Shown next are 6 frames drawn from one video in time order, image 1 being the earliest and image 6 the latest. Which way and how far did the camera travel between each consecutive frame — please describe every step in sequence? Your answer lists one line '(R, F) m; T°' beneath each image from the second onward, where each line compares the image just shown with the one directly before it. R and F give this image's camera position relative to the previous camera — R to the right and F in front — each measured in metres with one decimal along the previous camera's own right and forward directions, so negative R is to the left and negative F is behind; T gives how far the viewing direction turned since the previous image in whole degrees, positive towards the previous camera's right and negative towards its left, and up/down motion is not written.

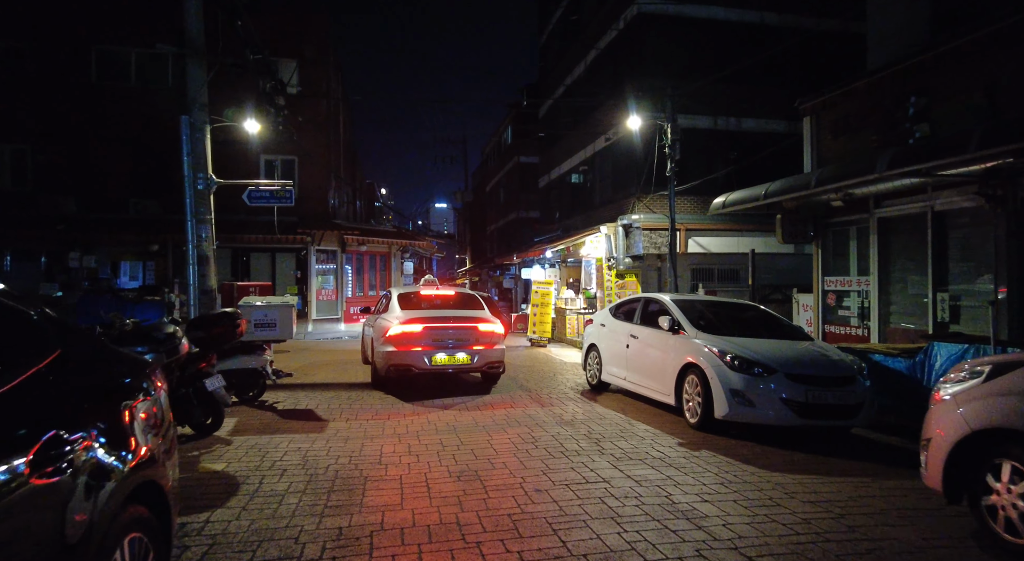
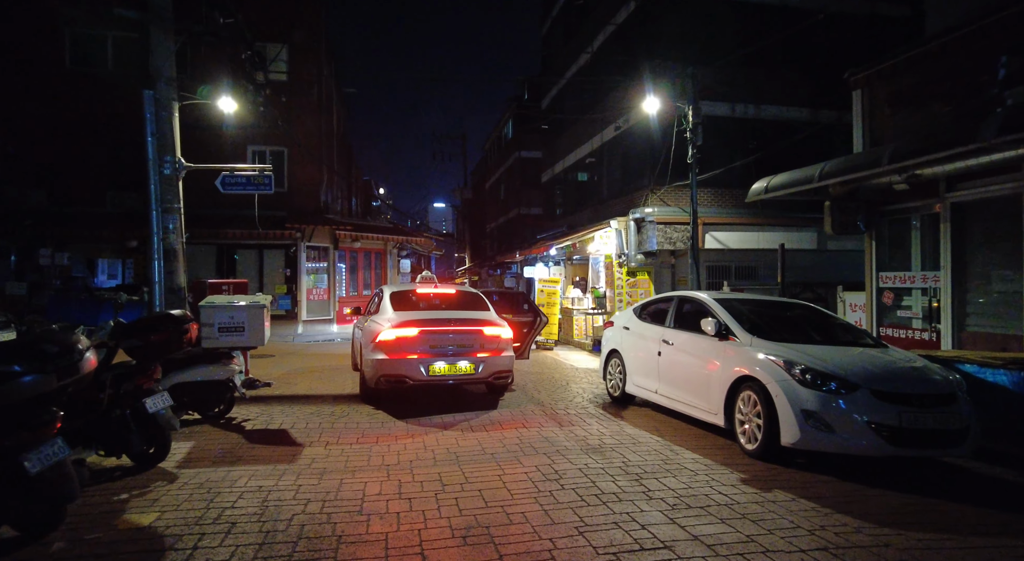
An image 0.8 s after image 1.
(-0.2, +1.3) m; 0°
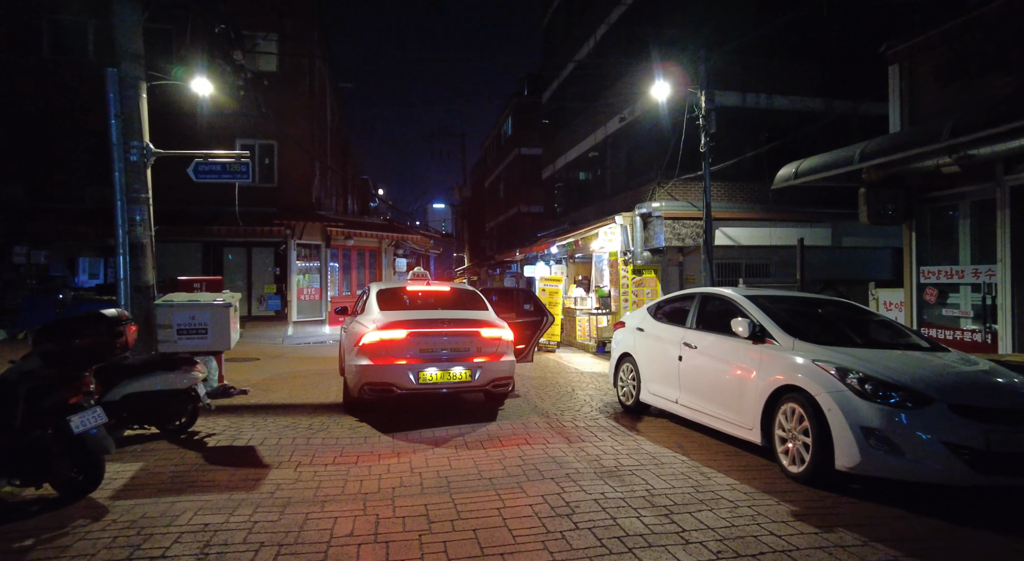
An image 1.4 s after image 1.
(0.0, +0.9) m; 0°
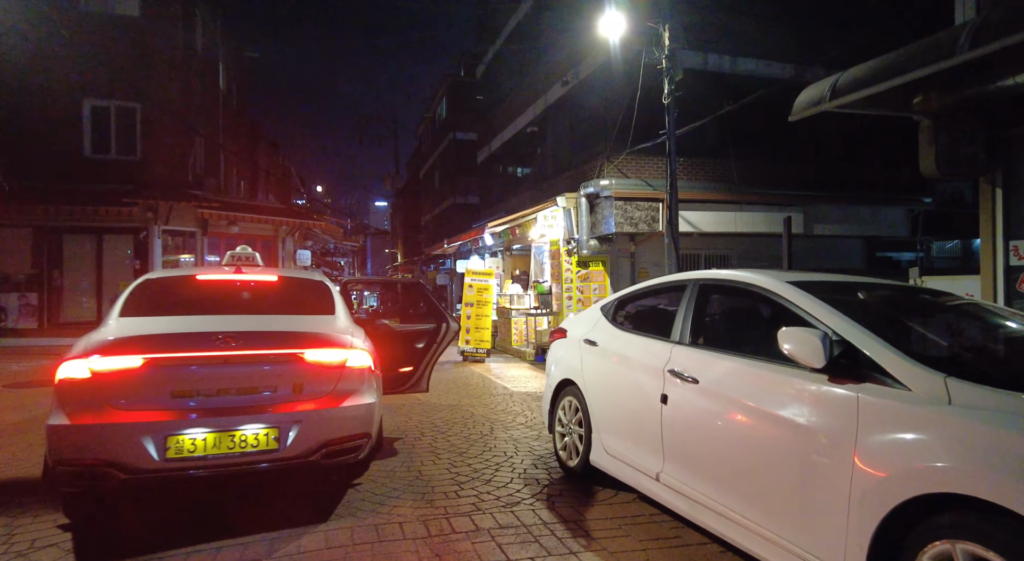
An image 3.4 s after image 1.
(+0.7, +3.2) m; +5°
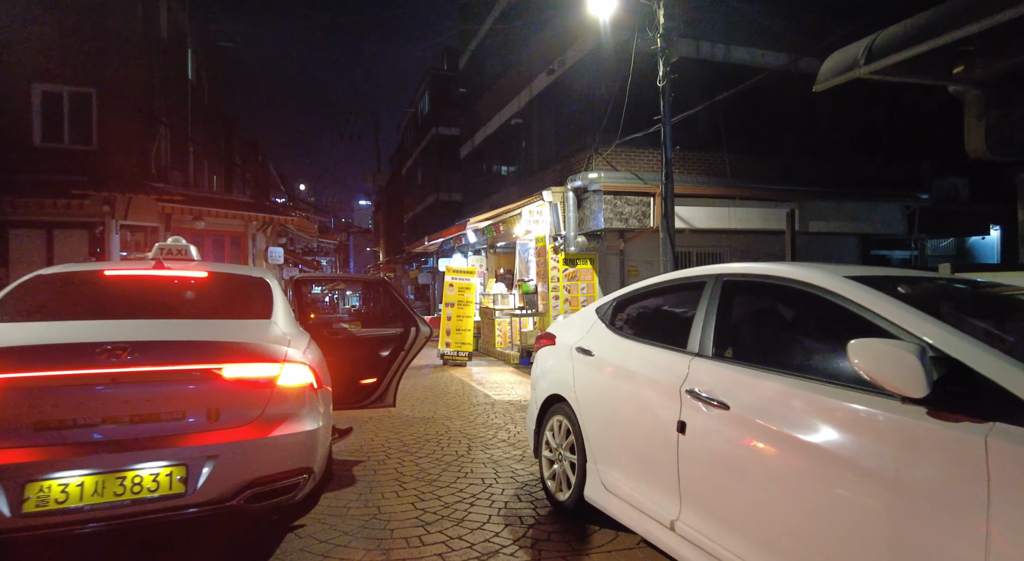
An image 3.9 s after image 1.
(+0.1, +0.8) m; +1°
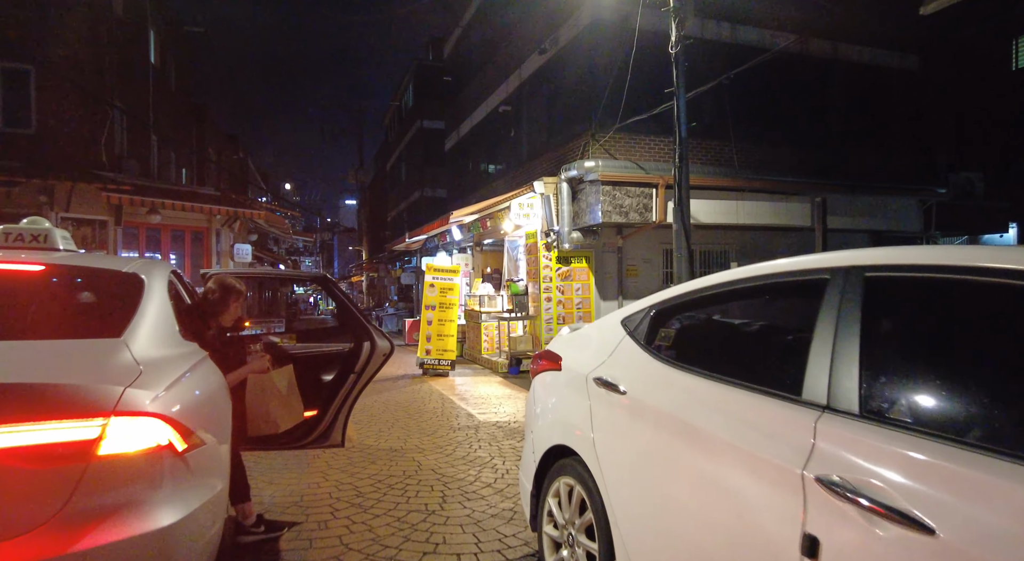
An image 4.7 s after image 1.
(0.0, +1.4) m; +1°
